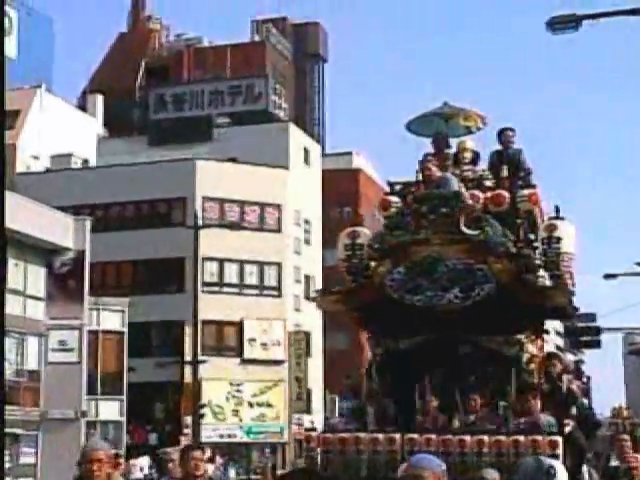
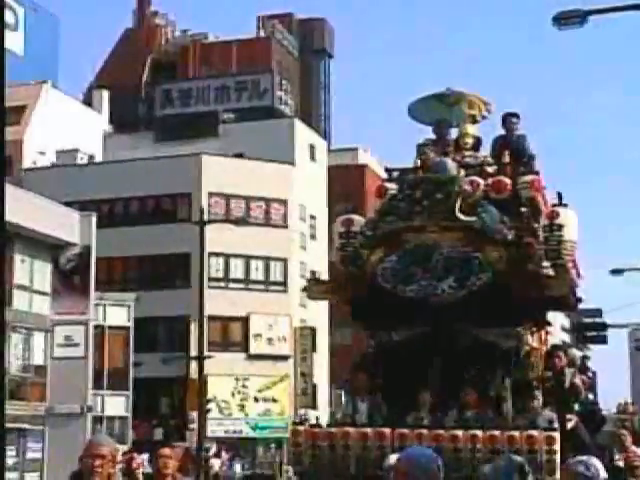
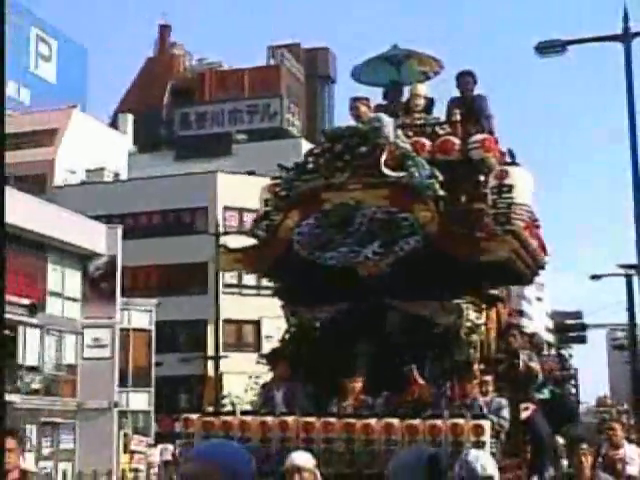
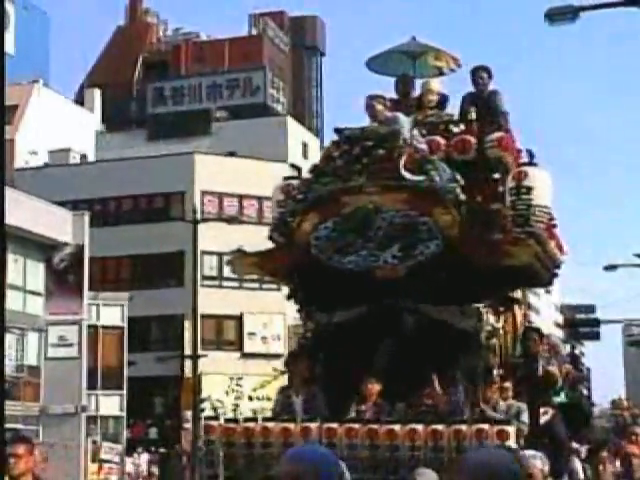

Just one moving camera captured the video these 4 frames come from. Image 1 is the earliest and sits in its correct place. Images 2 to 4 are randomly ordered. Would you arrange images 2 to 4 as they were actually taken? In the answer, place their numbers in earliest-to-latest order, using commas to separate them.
2, 4, 3
